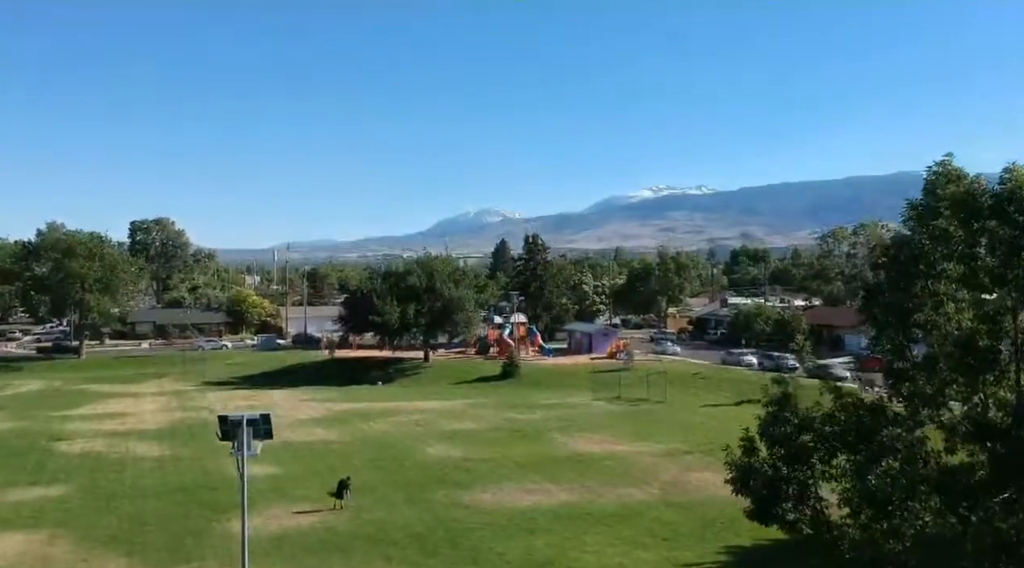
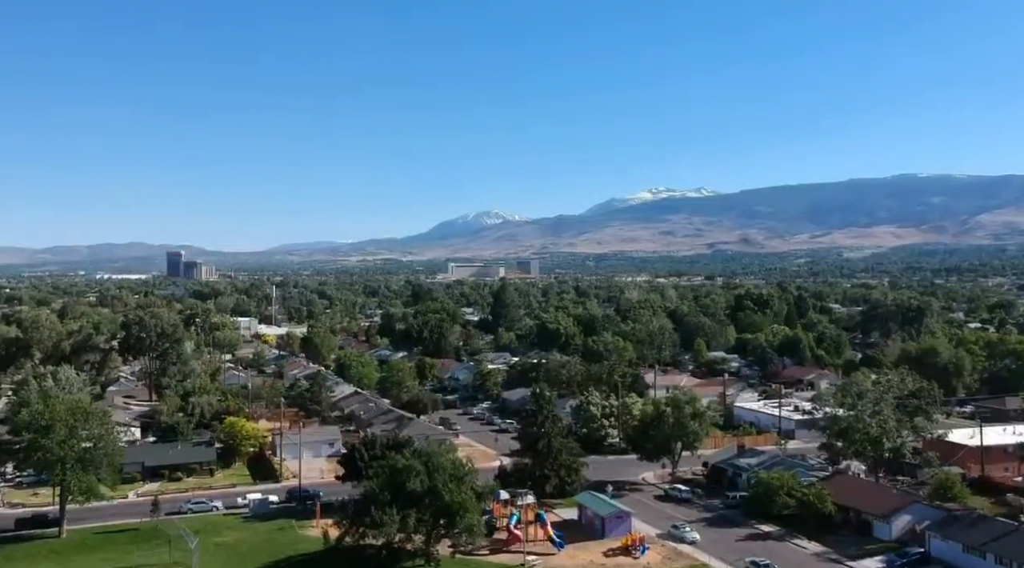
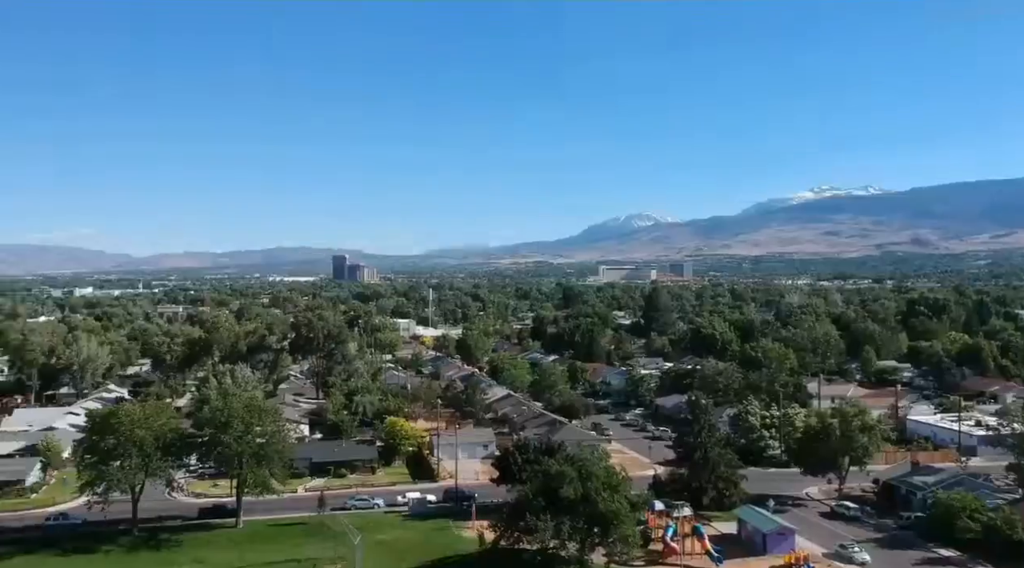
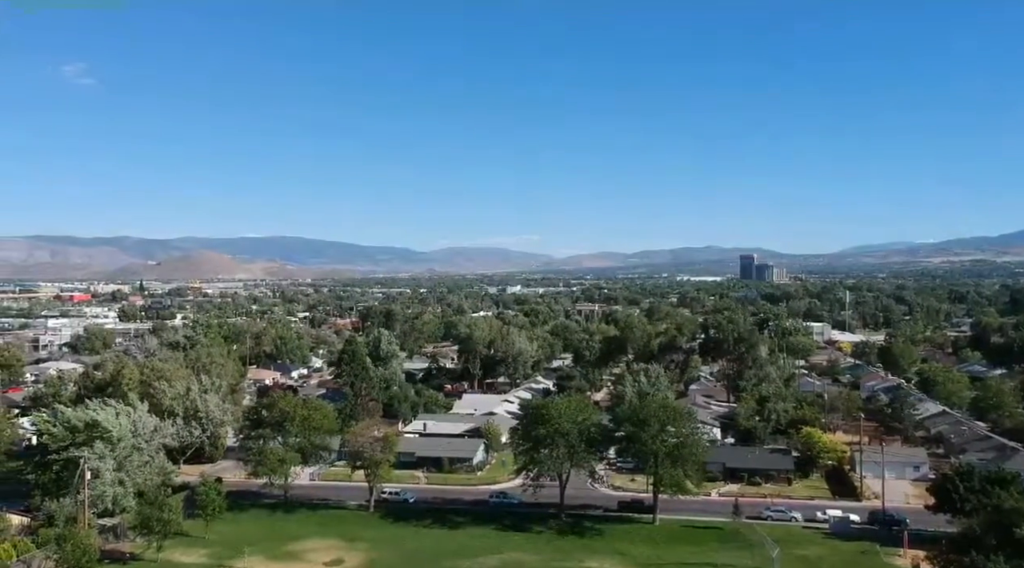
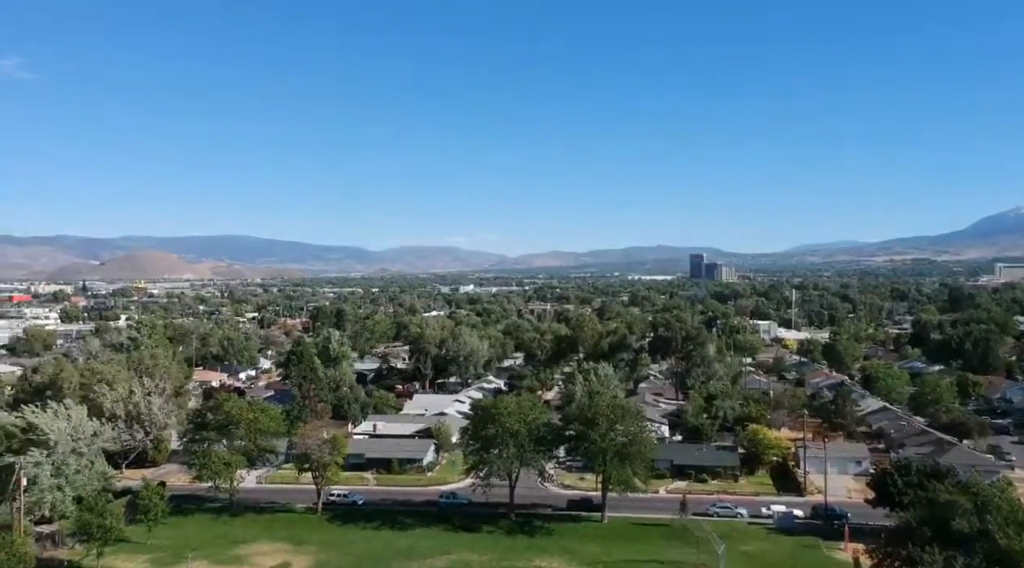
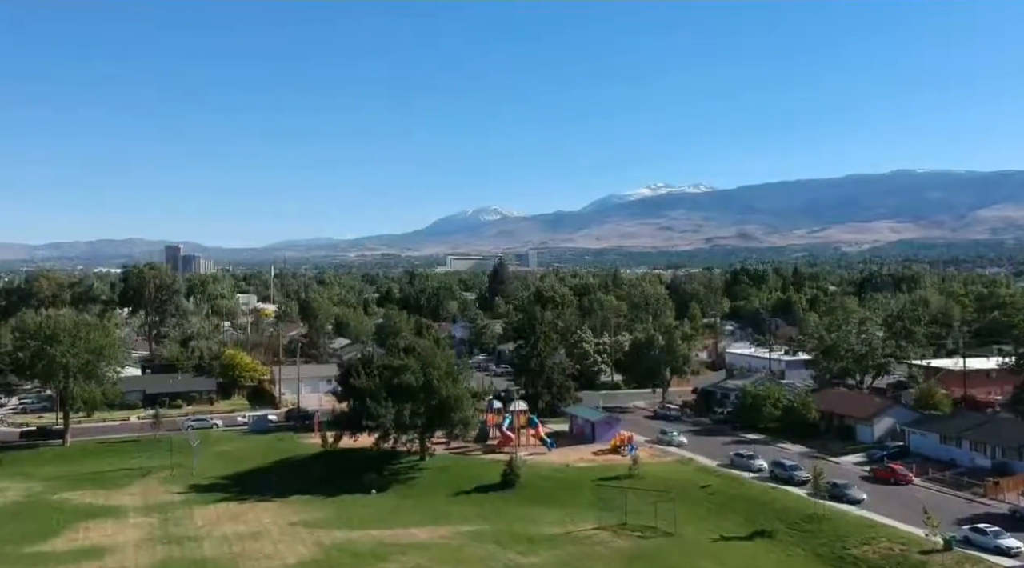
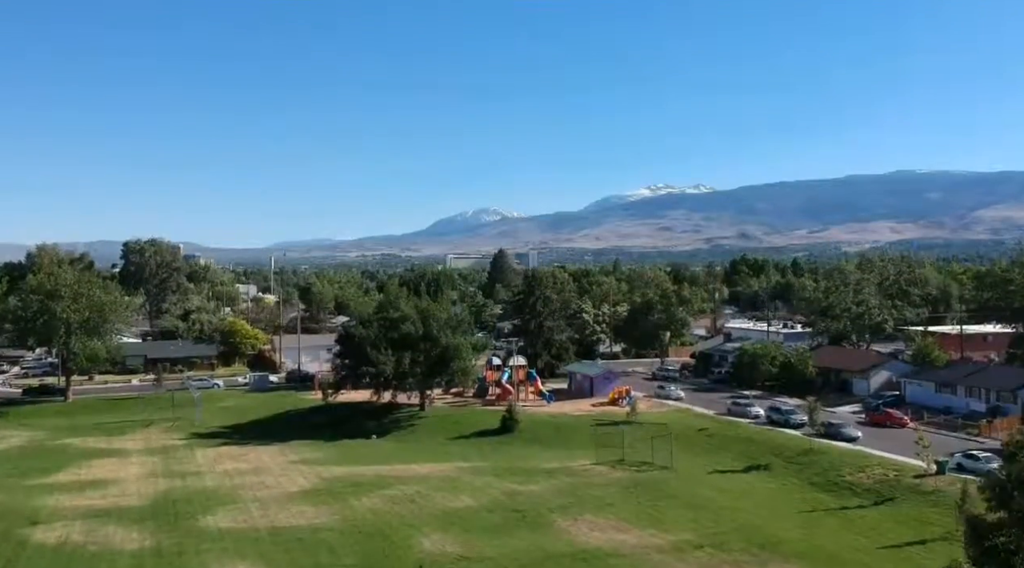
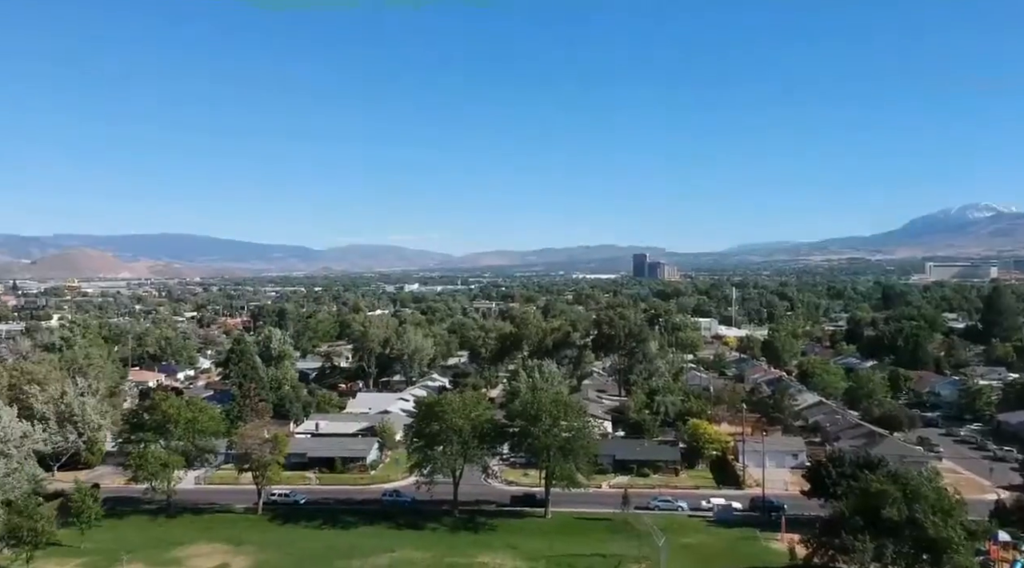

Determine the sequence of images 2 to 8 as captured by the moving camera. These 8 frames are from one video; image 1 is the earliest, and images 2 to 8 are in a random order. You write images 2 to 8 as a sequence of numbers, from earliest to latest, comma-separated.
7, 6, 2, 3, 8, 5, 4
